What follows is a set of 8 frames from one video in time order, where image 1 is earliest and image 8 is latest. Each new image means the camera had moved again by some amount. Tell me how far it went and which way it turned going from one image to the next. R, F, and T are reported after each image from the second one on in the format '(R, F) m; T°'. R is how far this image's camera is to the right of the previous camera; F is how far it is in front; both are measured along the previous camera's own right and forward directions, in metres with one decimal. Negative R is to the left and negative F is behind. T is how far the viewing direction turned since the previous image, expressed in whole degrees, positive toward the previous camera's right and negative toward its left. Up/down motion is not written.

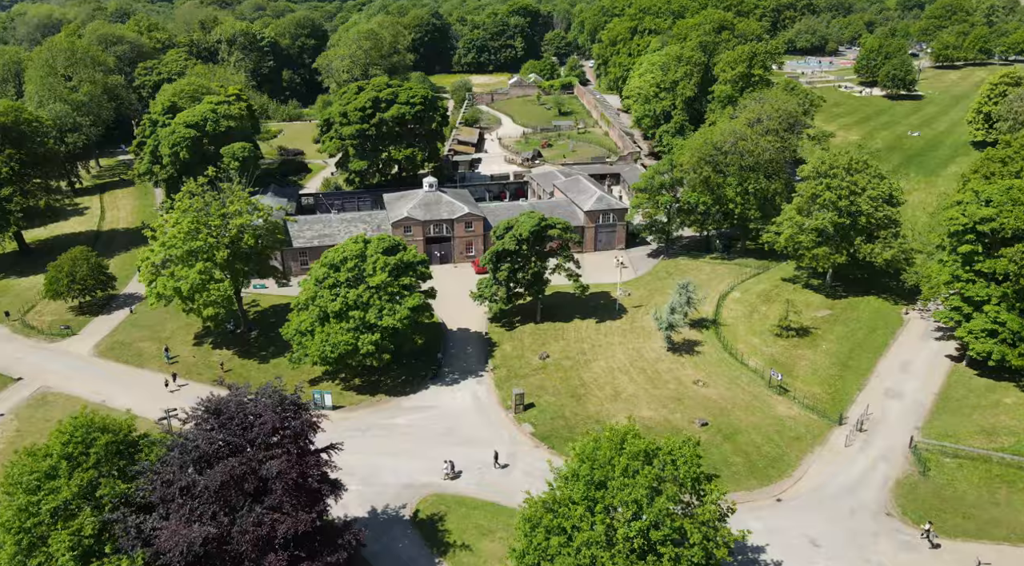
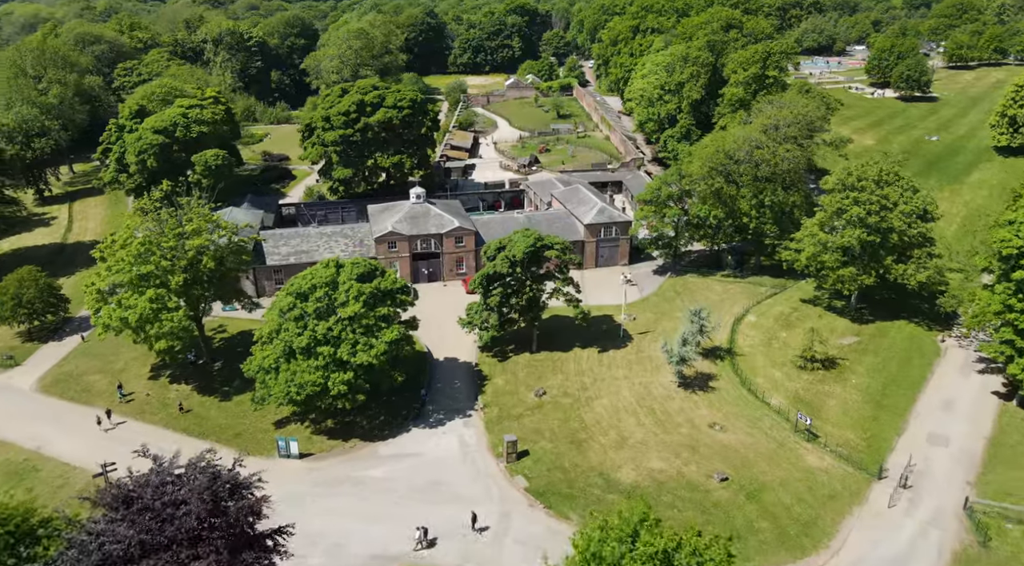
(+0.4, +6.1) m; 0°
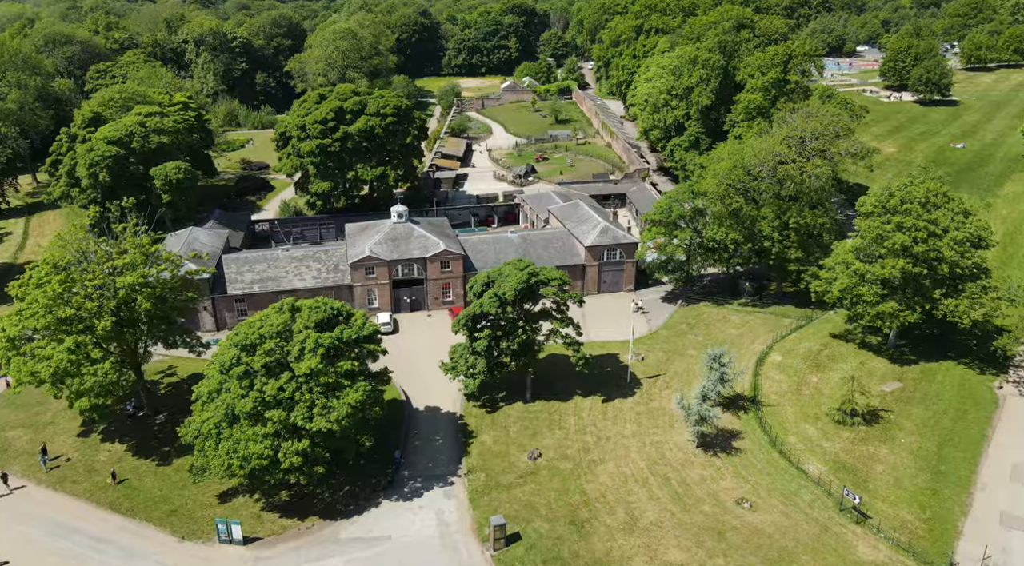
(+0.5, +7.4) m; 0°
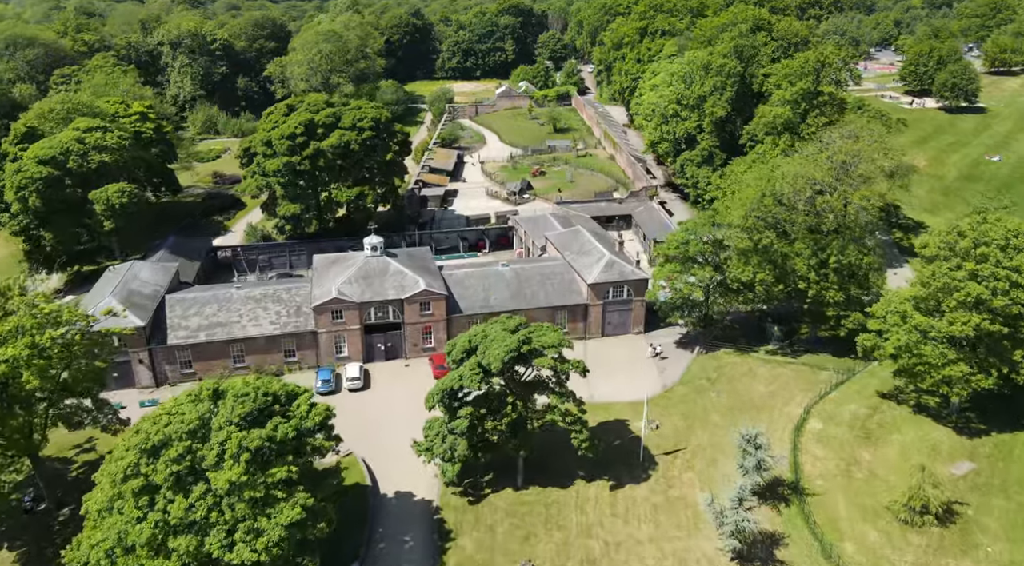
(+0.5, +8.7) m; 0°
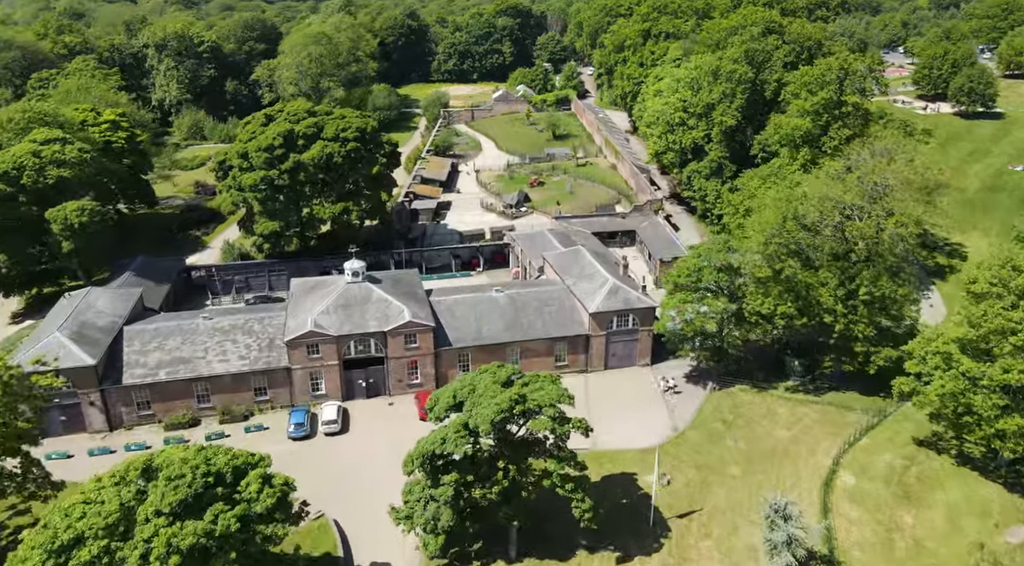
(+0.3, +5.0) m; 0°
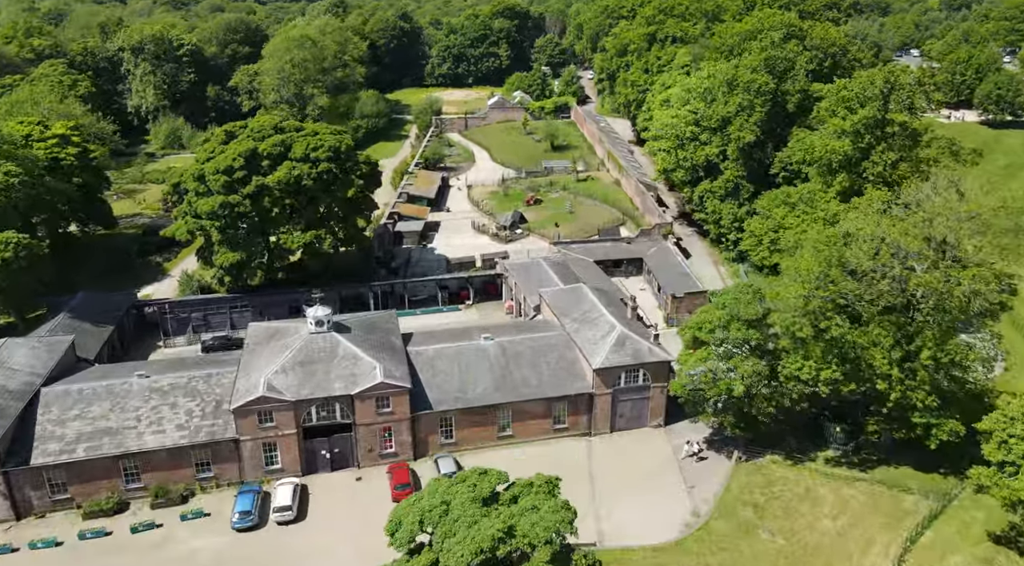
(+0.4, +7.5) m; 0°
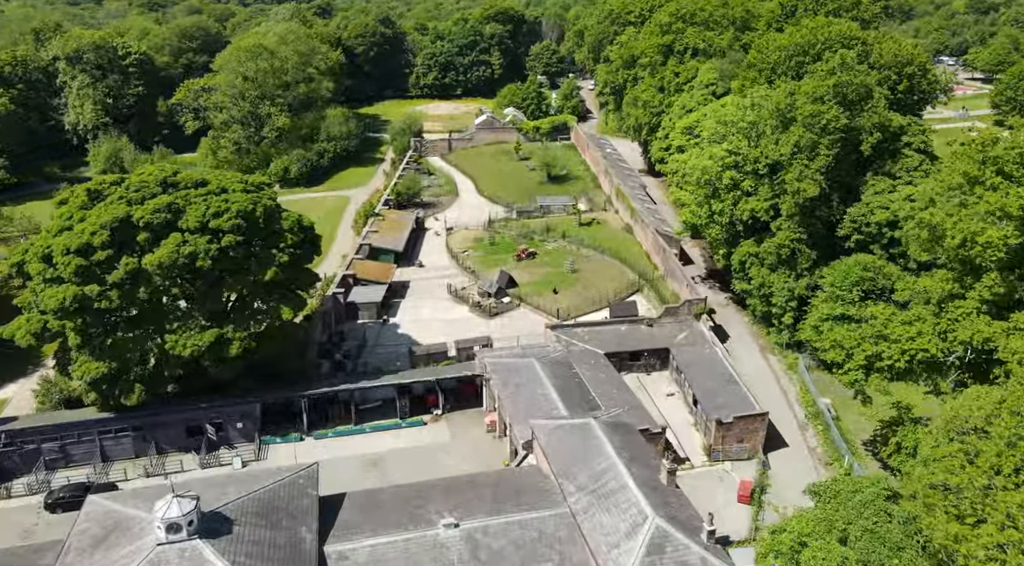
(+0.8, +16.7) m; 0°
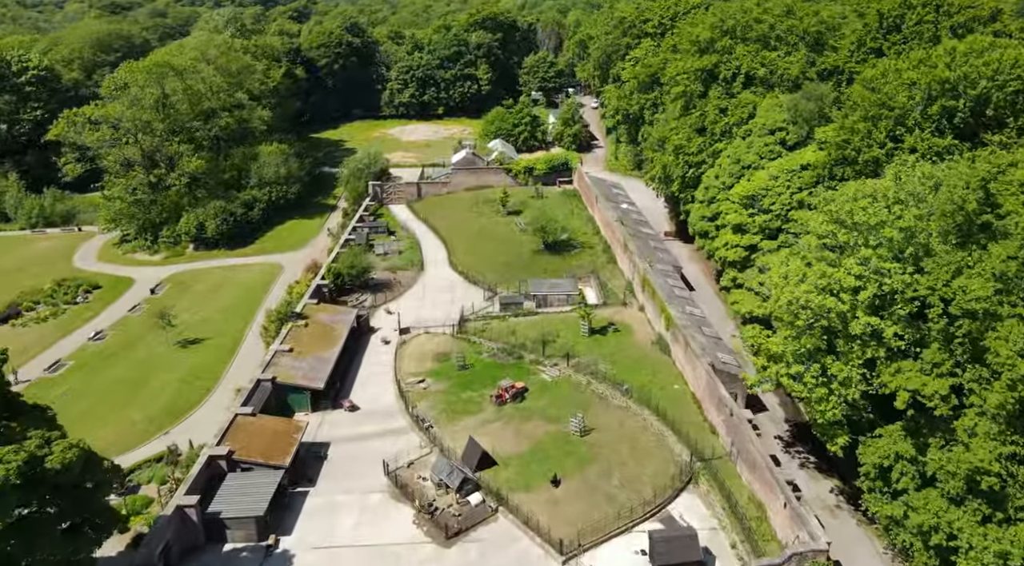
(+1.0, +23.8) m; 0°
